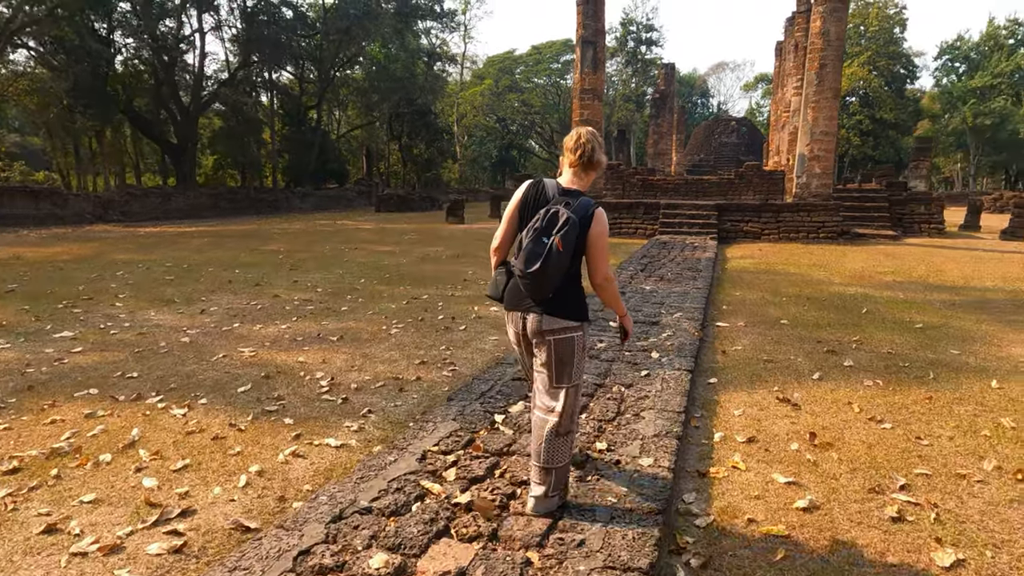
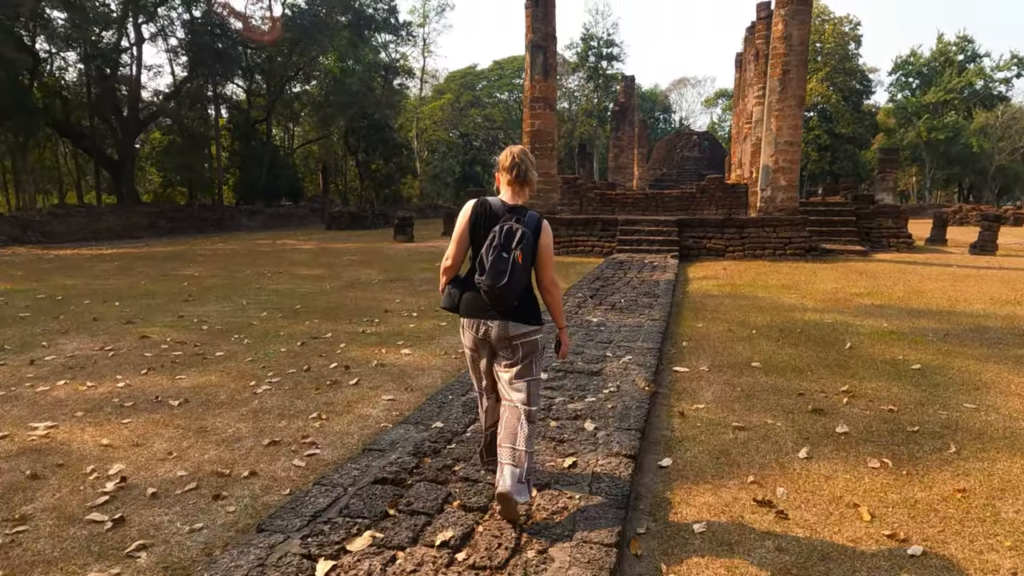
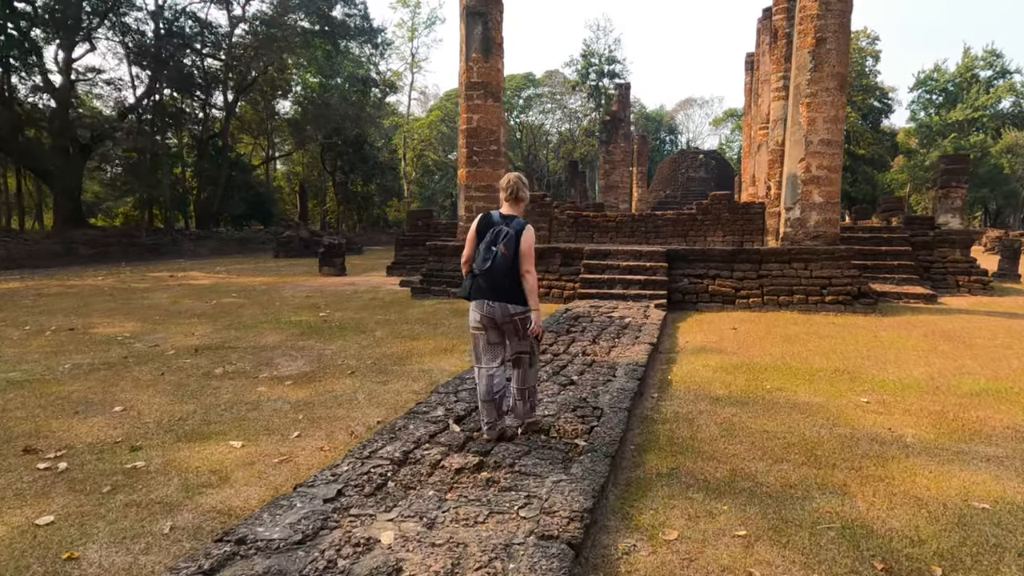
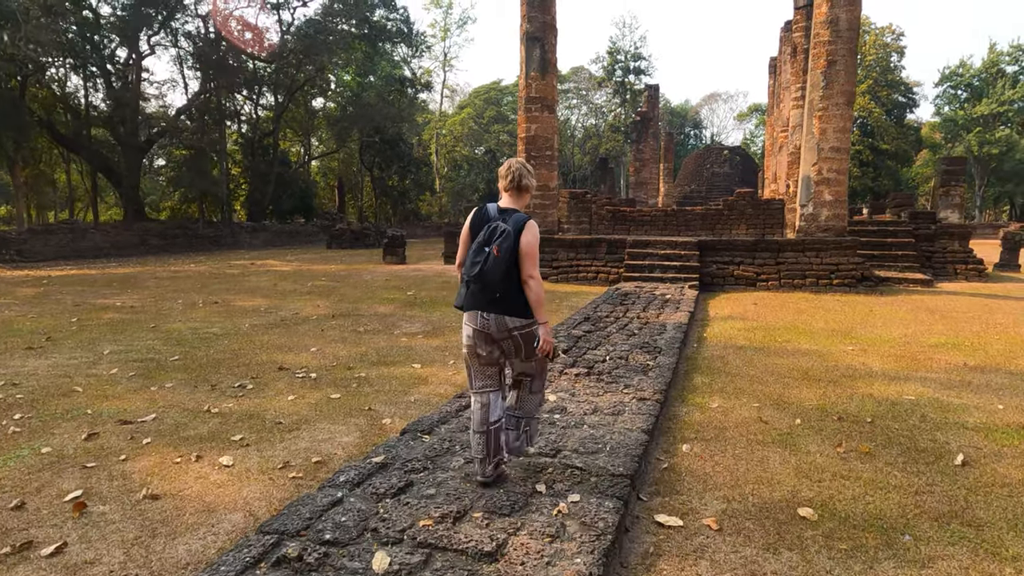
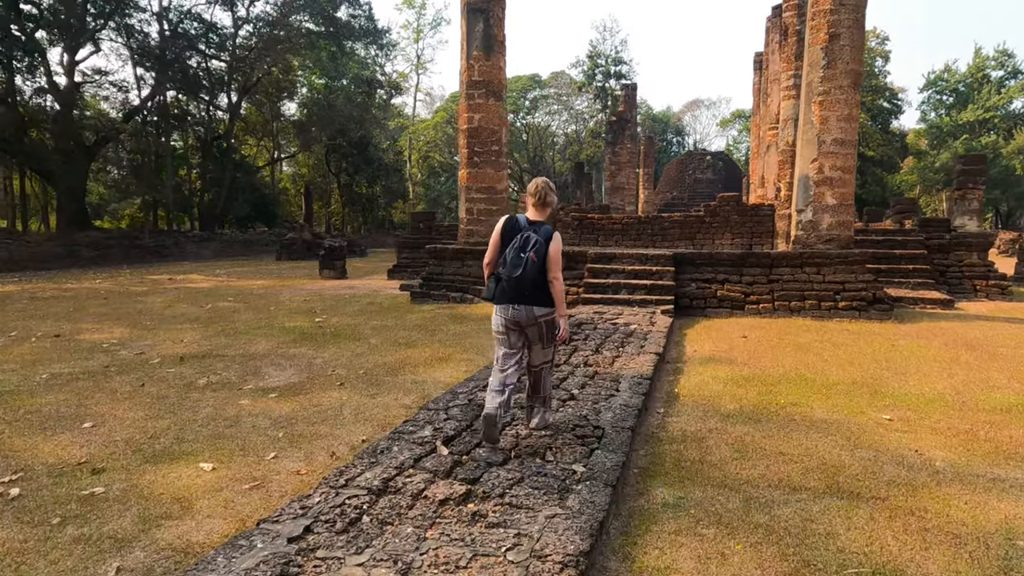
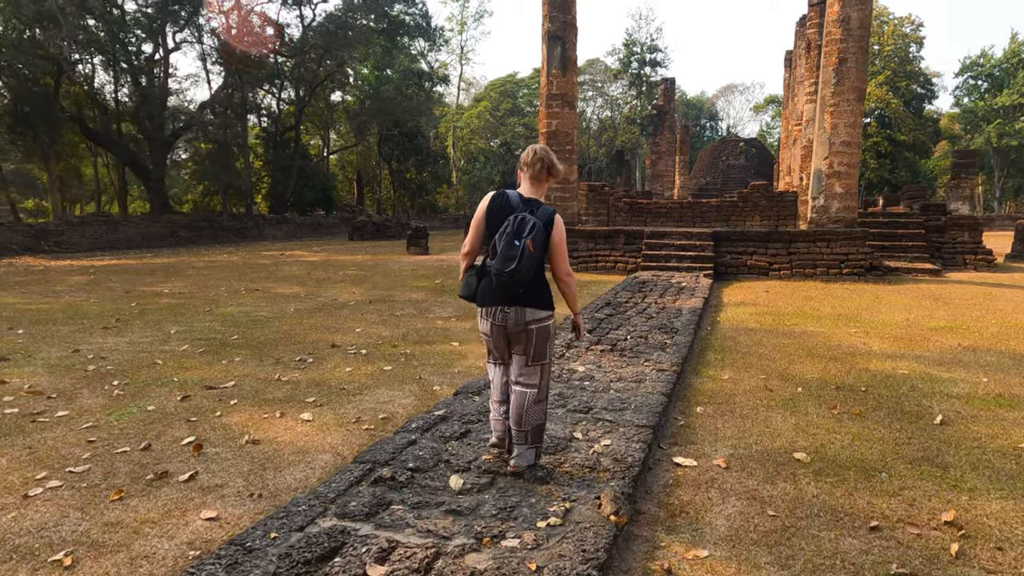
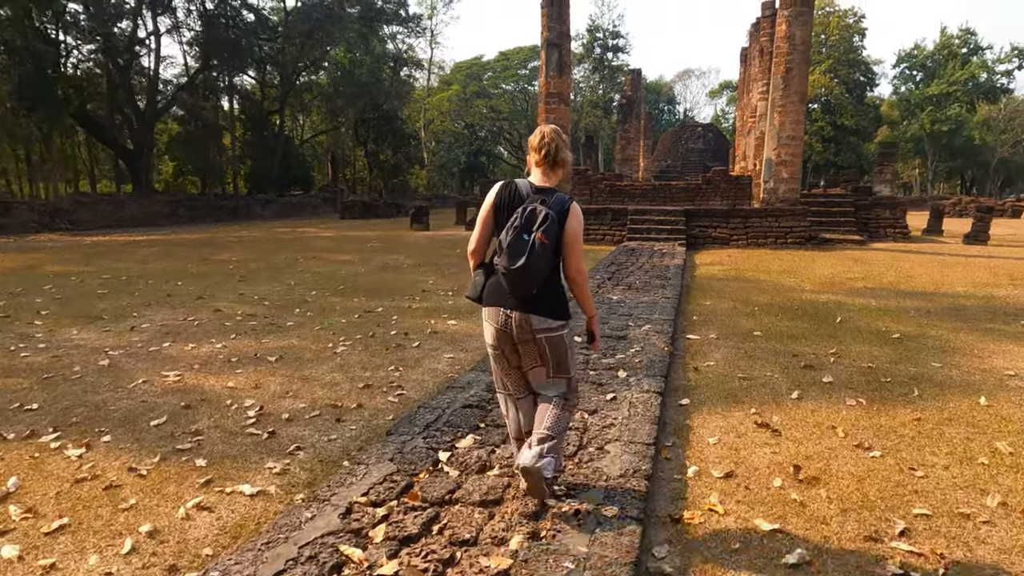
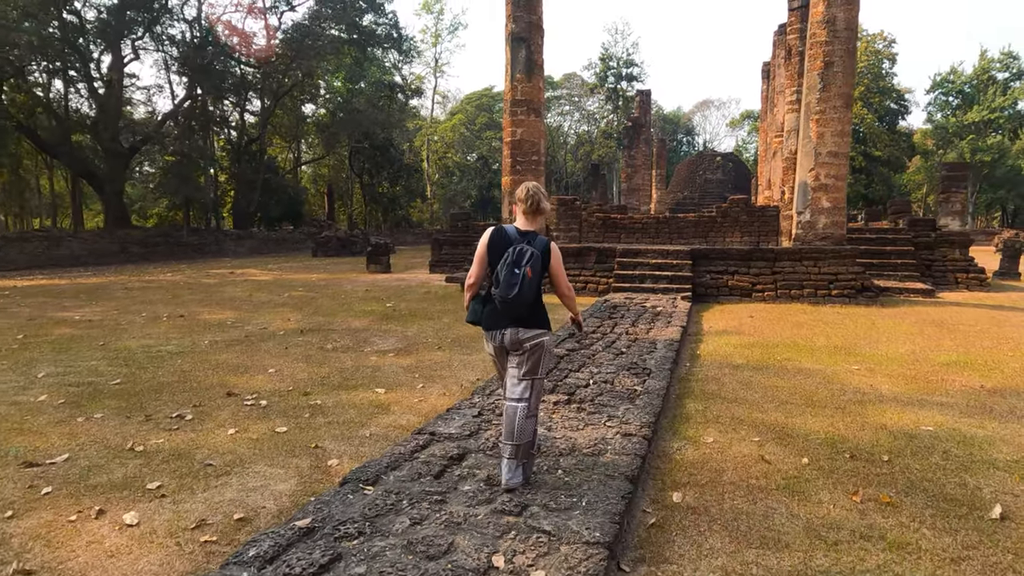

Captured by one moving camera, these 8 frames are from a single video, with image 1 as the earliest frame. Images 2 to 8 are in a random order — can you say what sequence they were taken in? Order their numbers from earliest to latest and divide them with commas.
7, 2, 6, 4, 8, 3, 5
